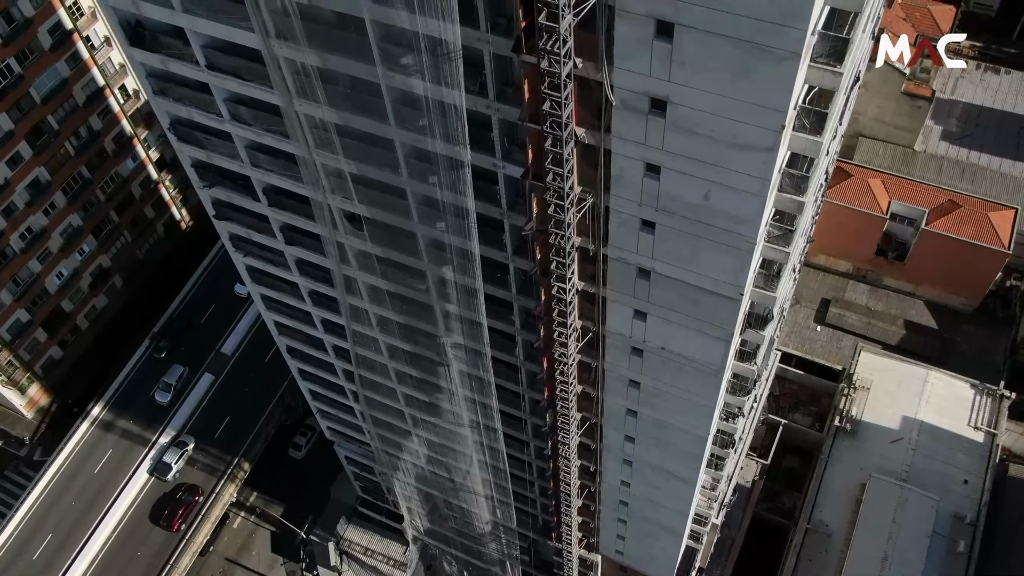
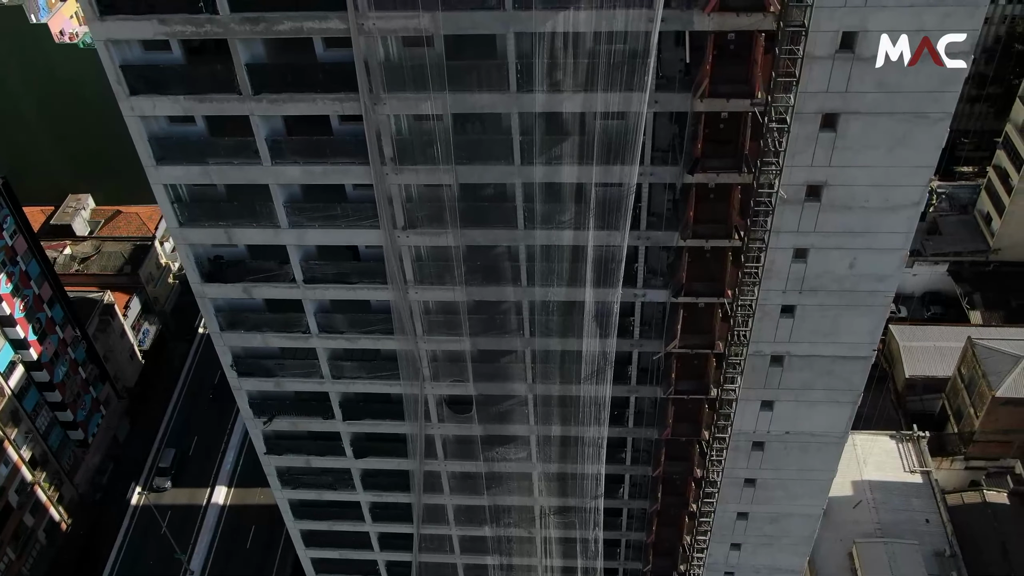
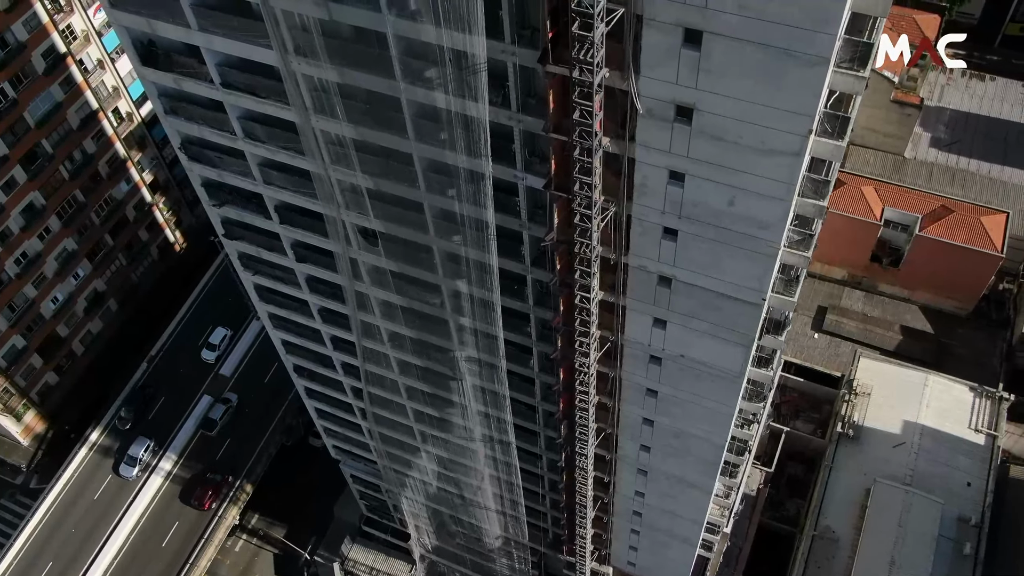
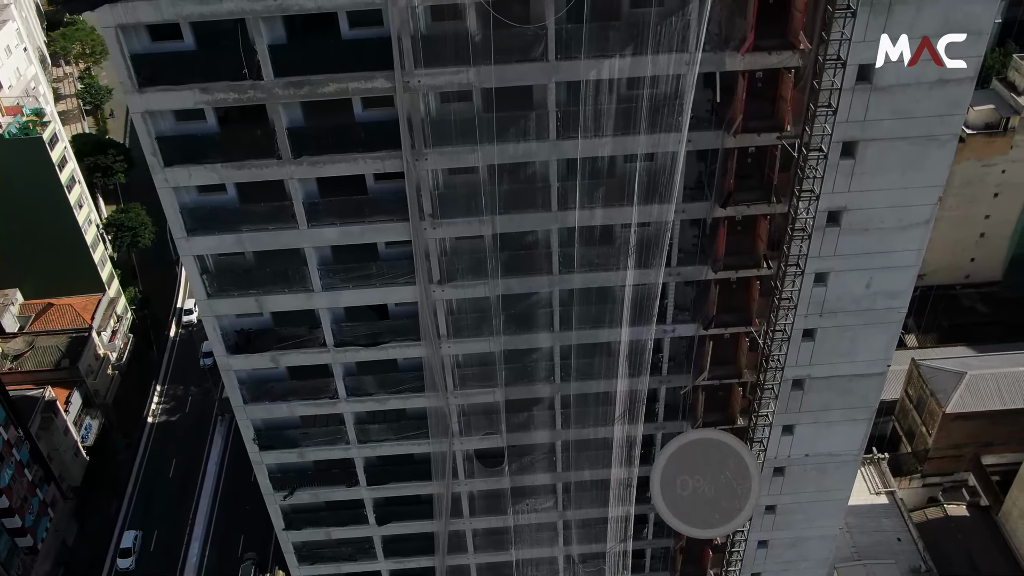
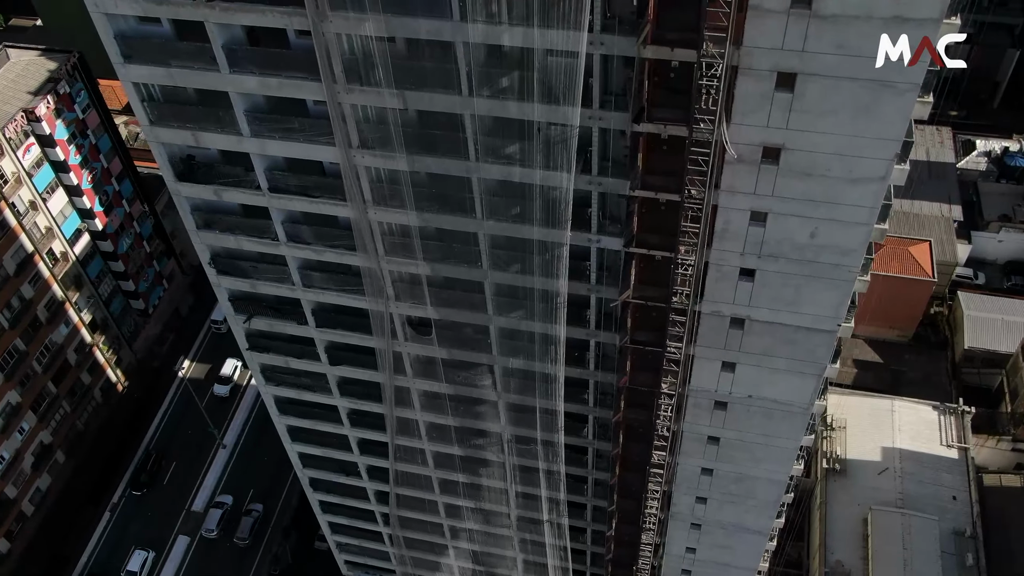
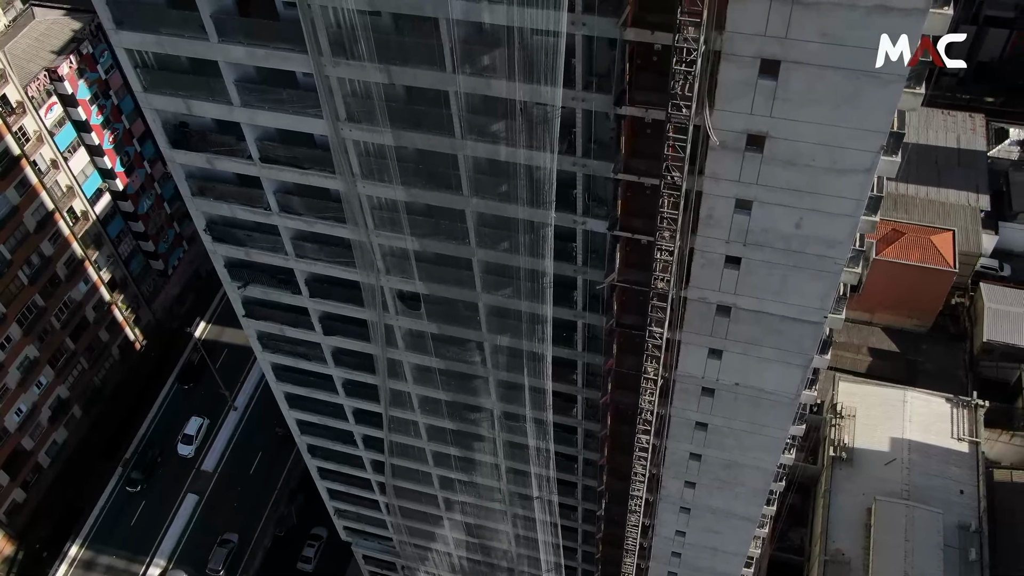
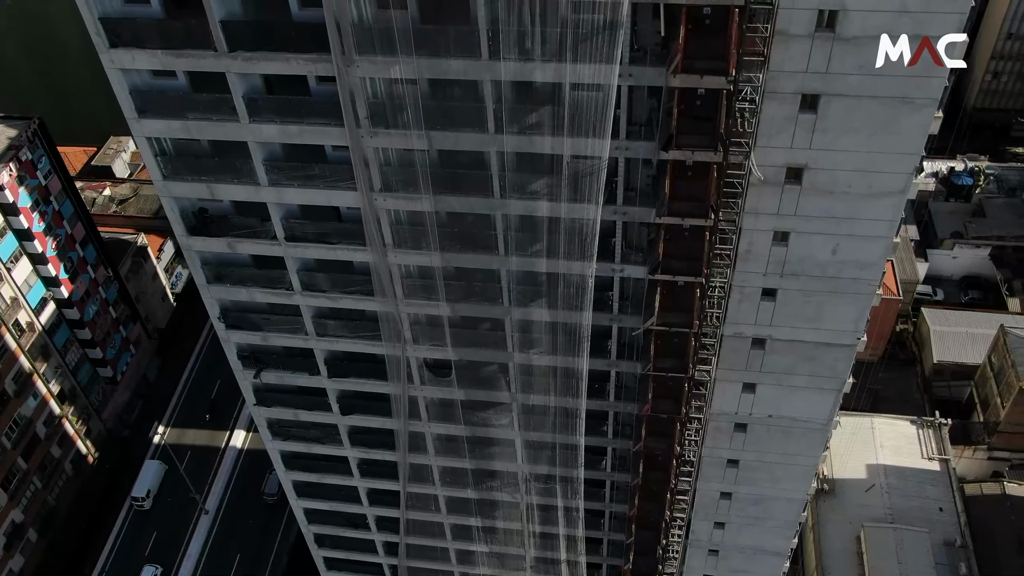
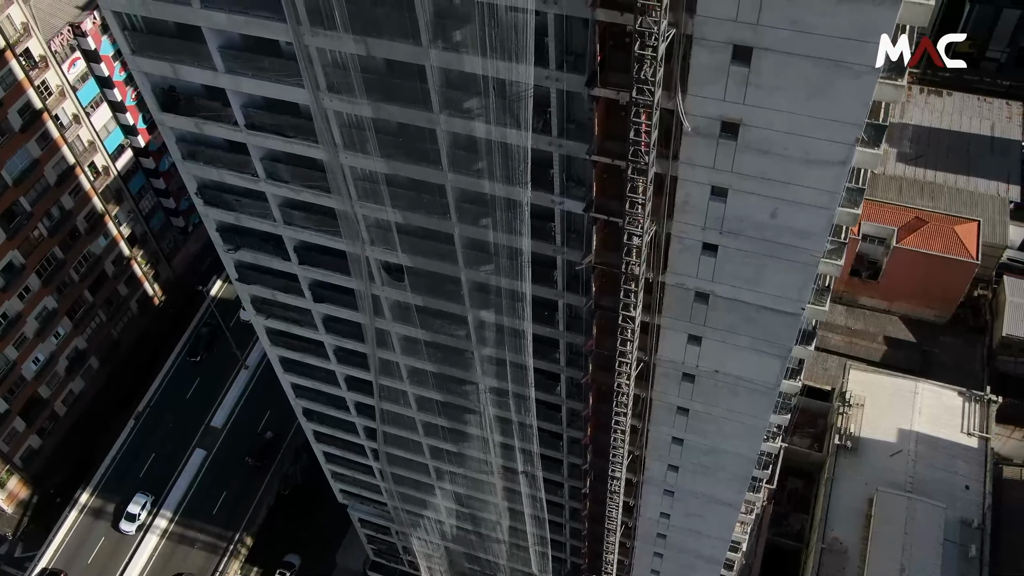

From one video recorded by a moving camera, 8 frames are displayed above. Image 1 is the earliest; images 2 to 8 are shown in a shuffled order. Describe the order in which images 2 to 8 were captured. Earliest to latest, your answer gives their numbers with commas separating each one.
3, 8, 6, 5, 7, 2, 4
